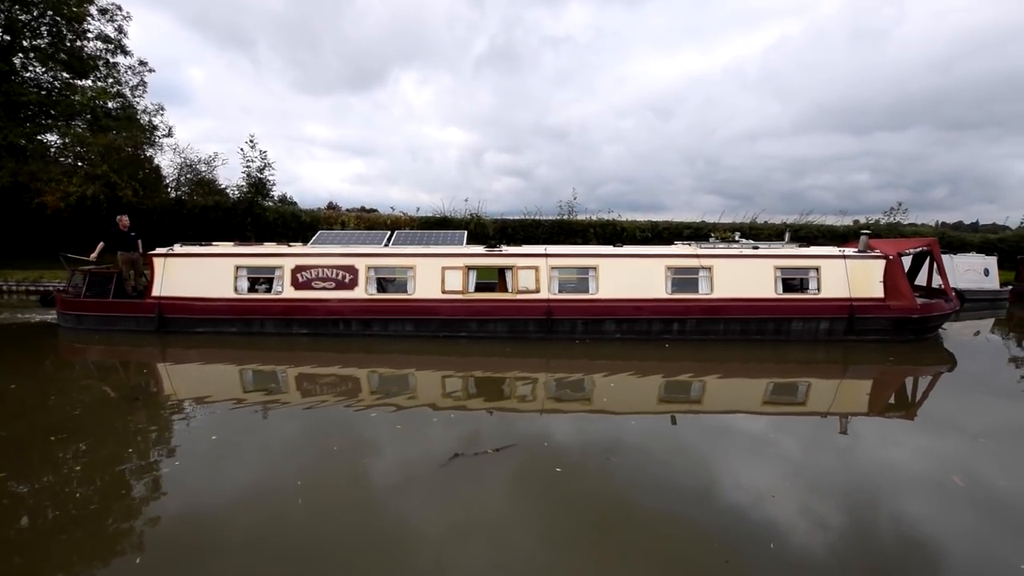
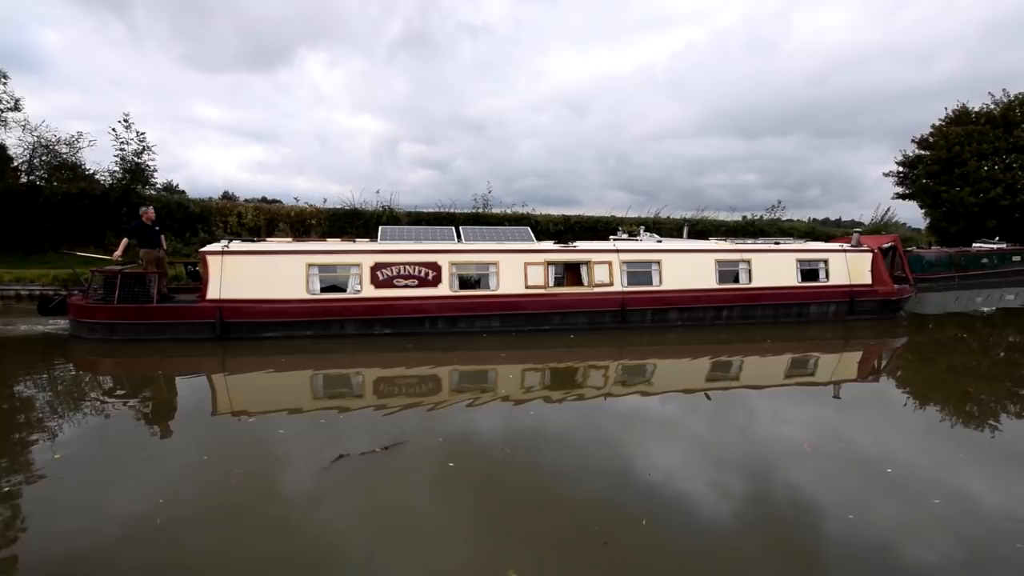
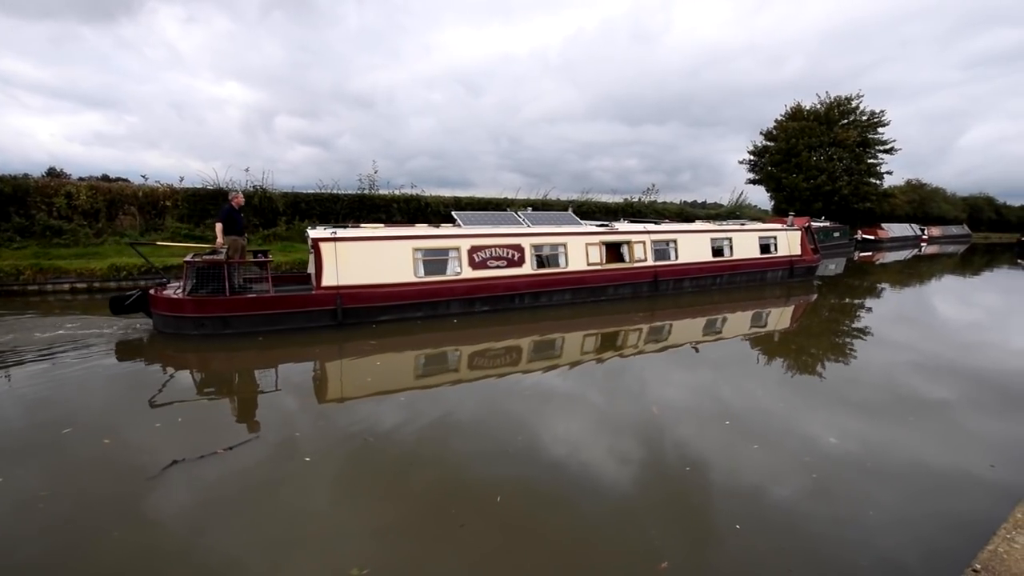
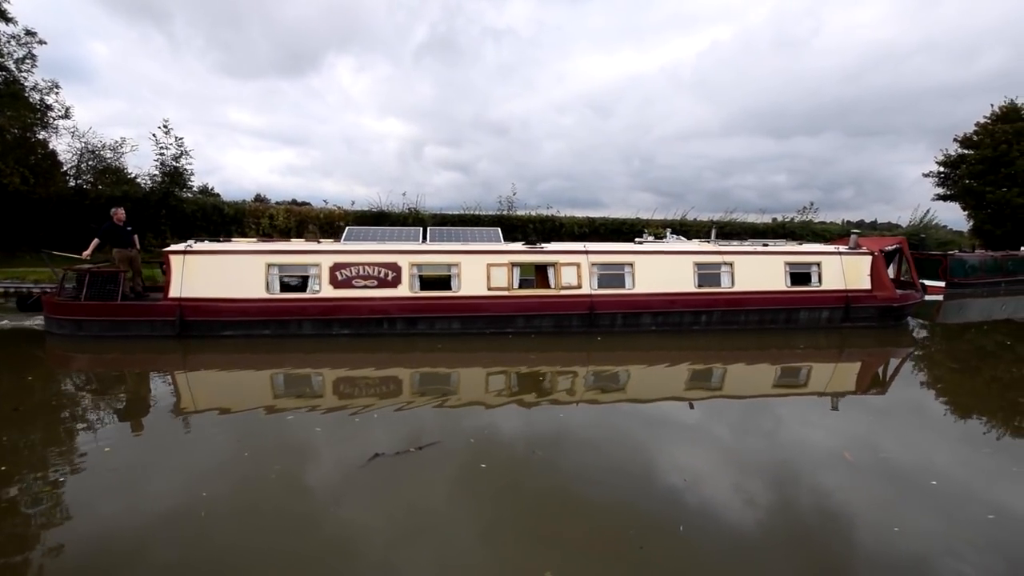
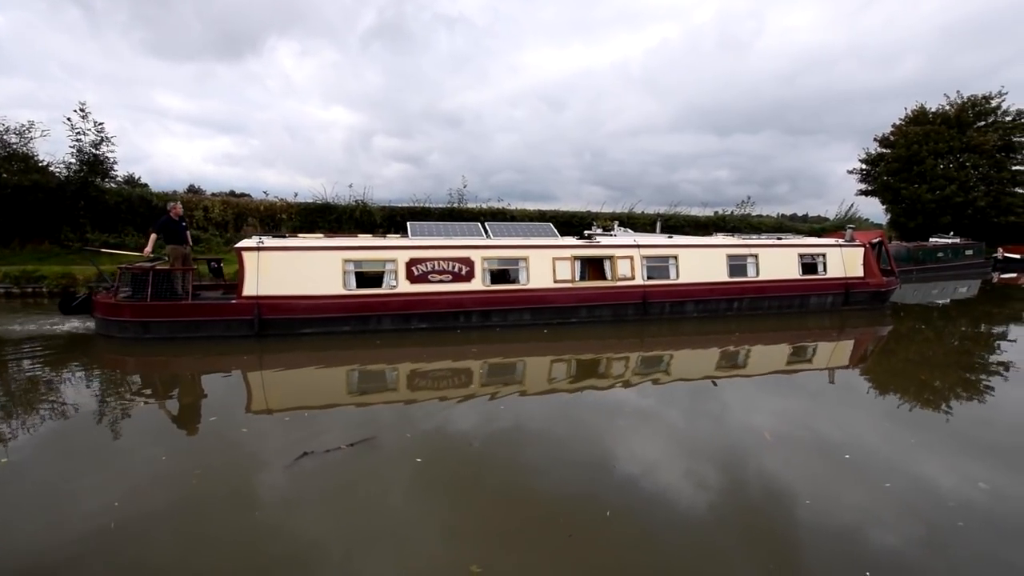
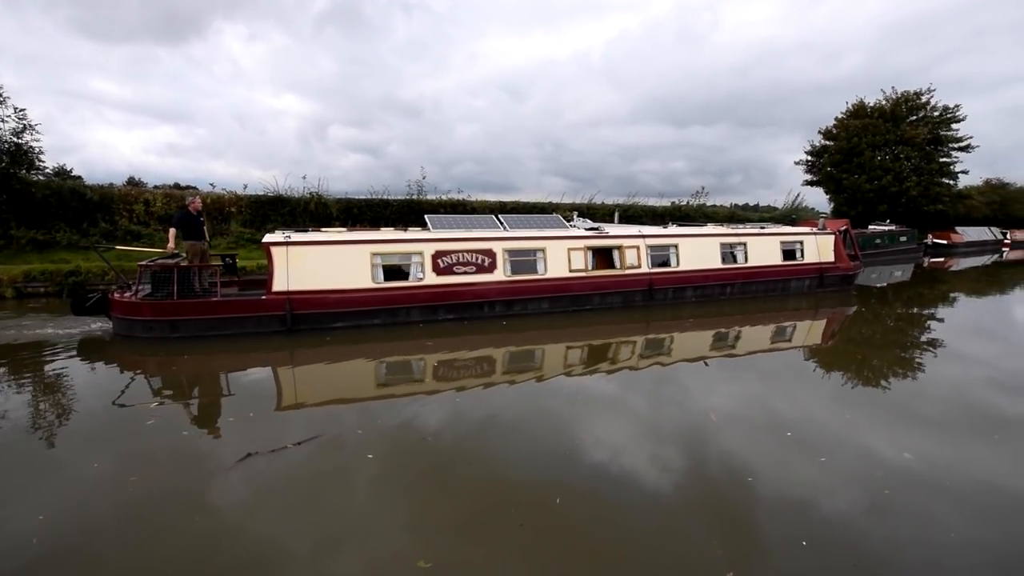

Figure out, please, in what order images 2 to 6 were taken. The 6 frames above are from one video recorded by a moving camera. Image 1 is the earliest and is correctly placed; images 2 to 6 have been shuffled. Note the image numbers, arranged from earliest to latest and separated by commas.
4, 2, 5, 6, 3
